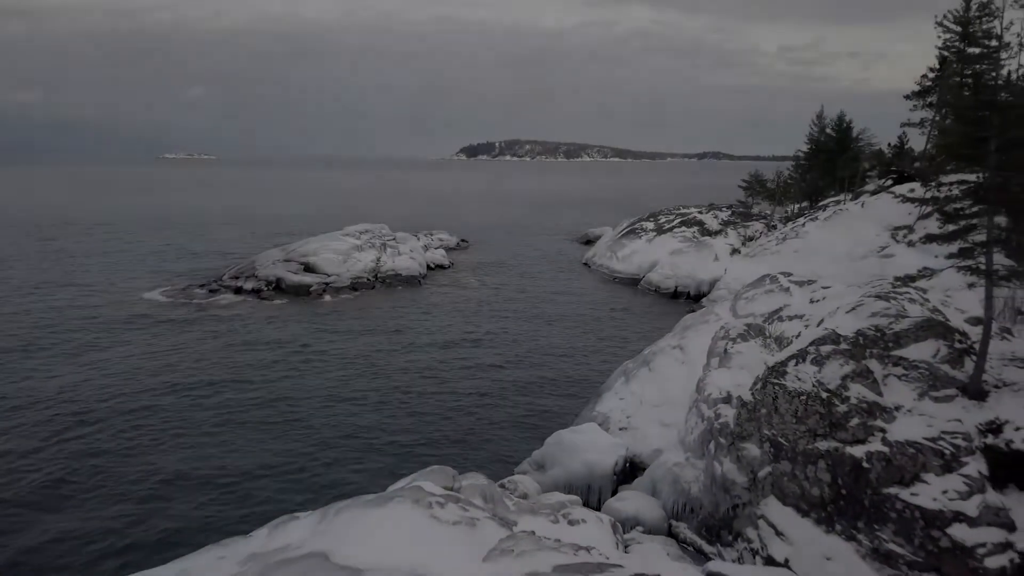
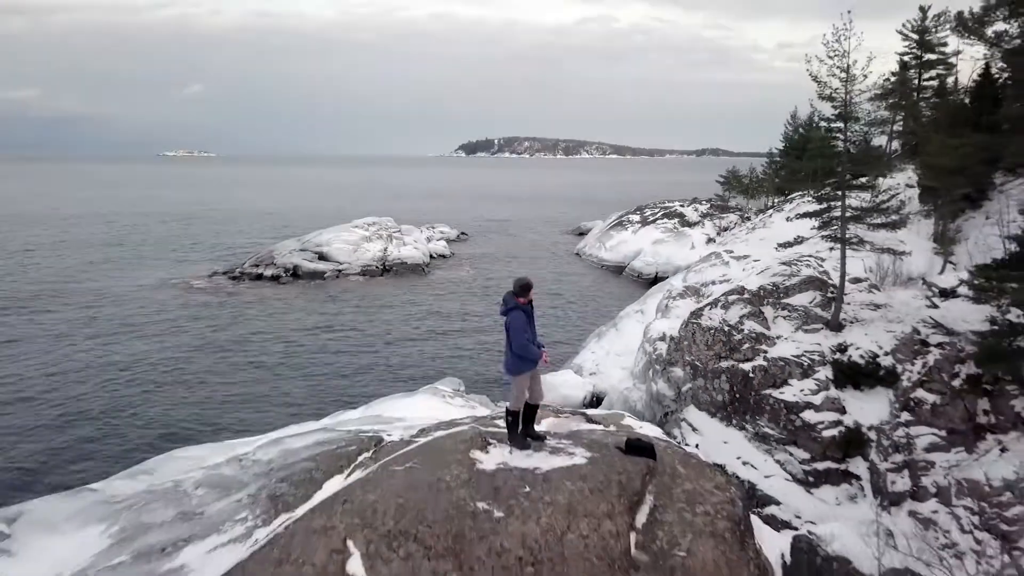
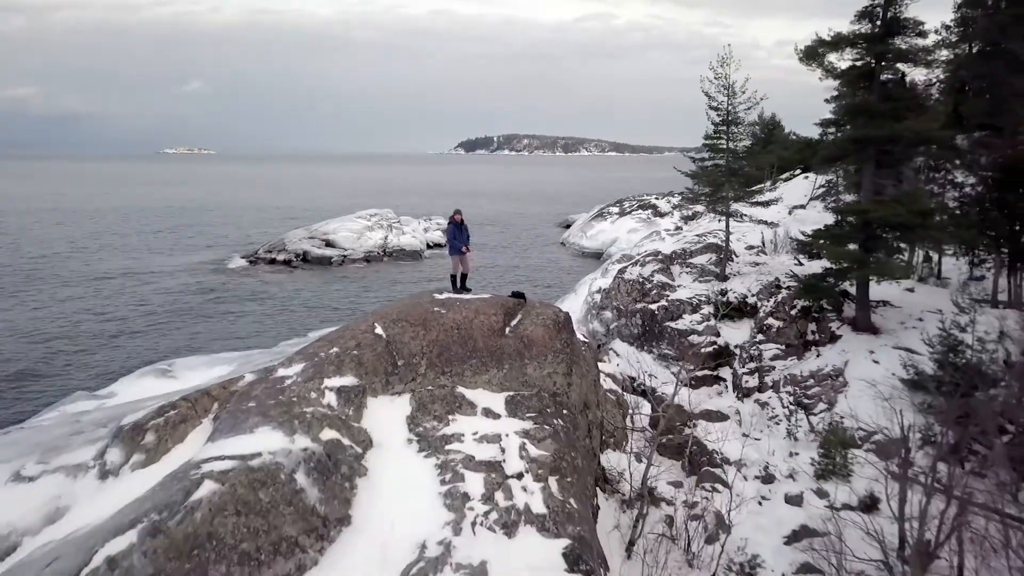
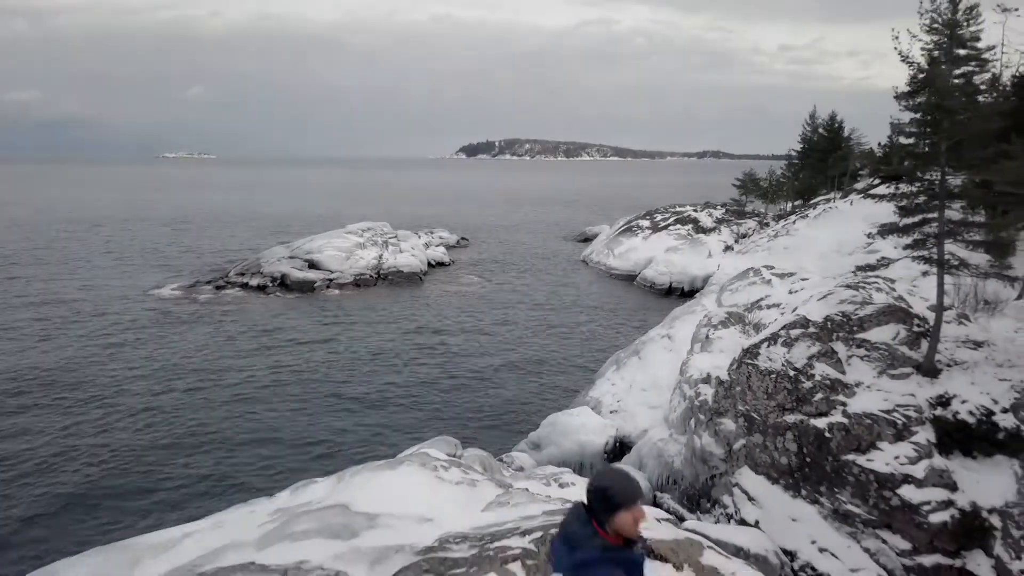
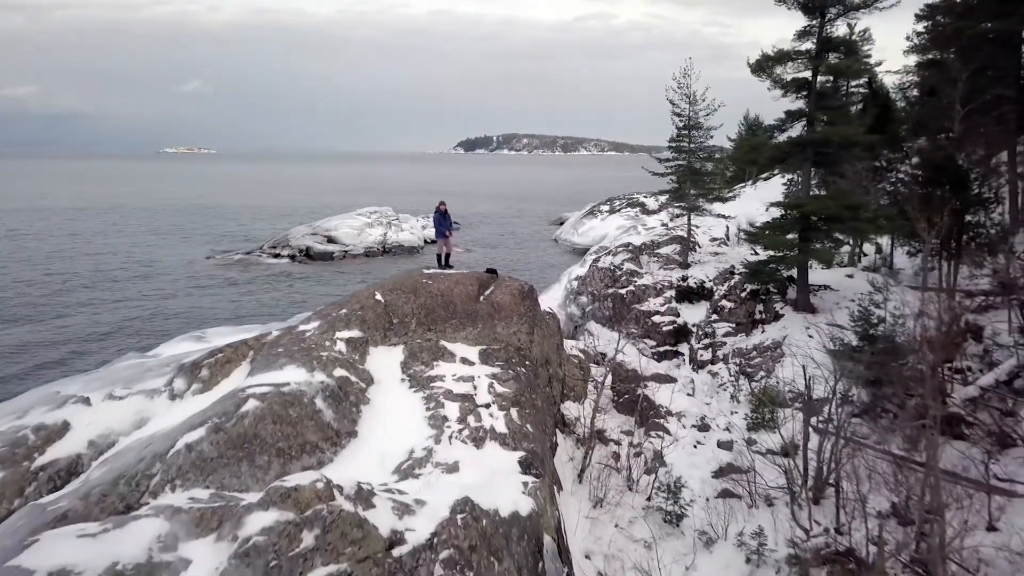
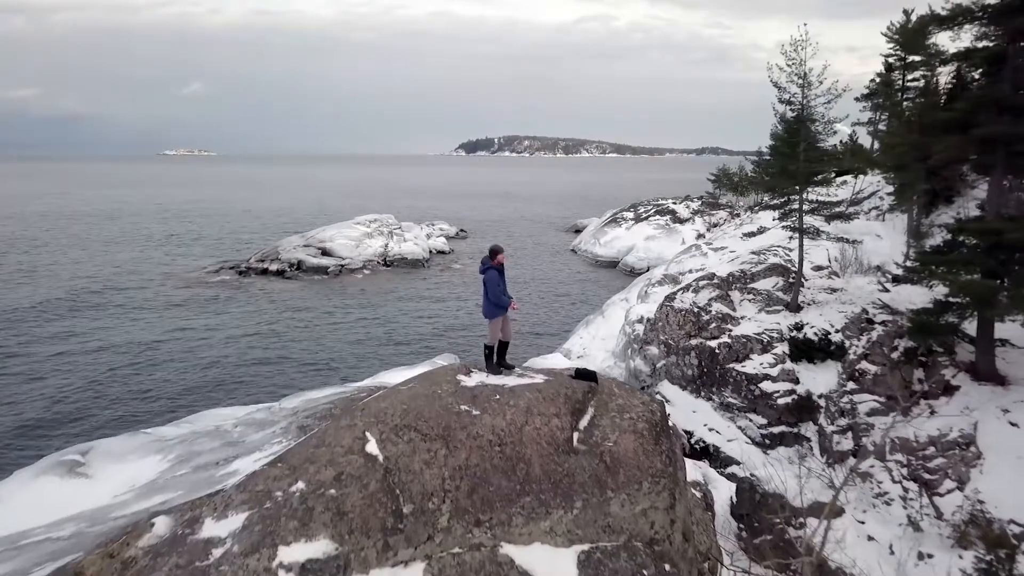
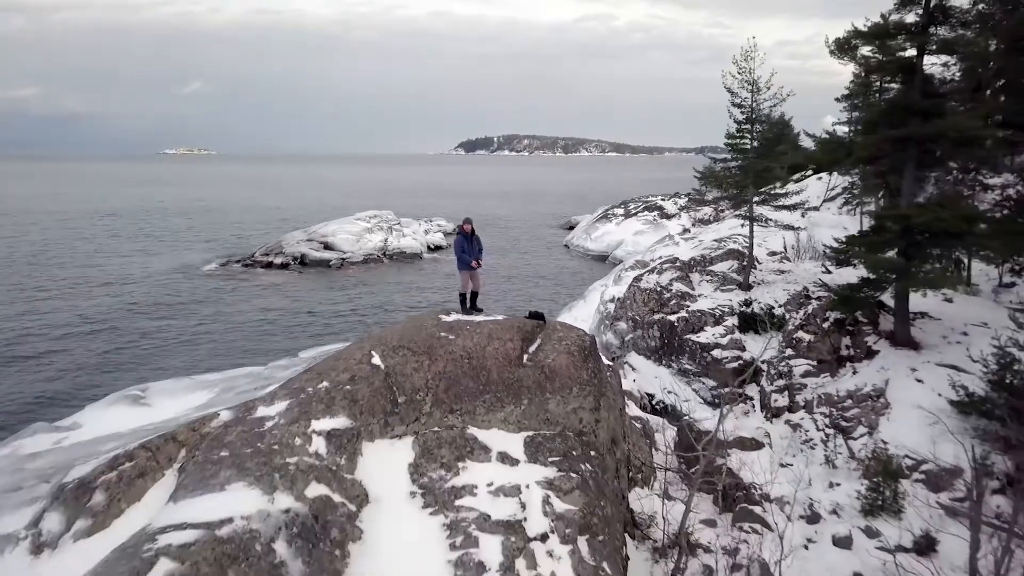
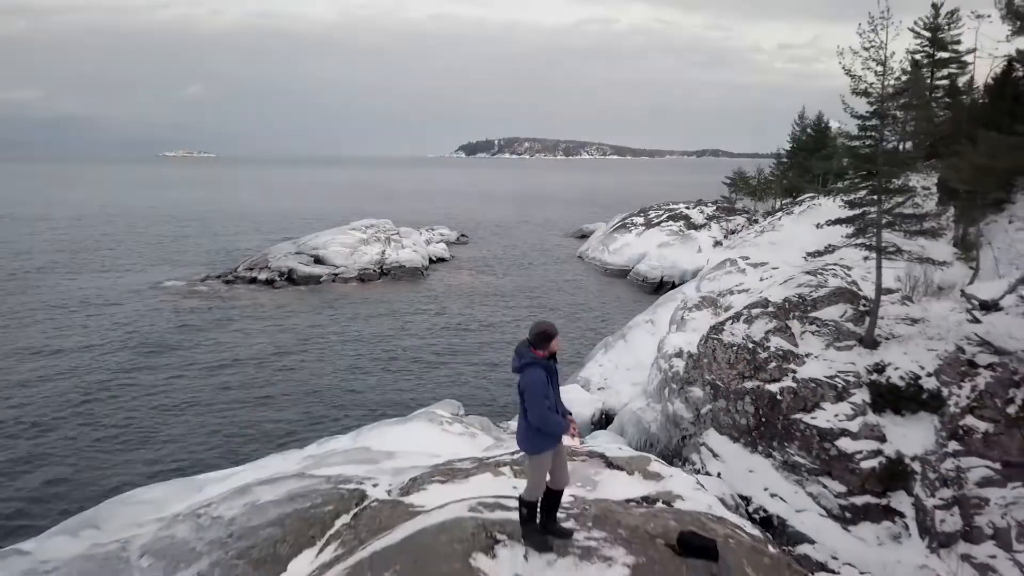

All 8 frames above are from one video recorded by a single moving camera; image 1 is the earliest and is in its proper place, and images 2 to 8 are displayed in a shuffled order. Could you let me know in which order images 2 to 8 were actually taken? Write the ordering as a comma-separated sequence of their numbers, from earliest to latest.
4, 8, 2, 6, 7, 3, 5
